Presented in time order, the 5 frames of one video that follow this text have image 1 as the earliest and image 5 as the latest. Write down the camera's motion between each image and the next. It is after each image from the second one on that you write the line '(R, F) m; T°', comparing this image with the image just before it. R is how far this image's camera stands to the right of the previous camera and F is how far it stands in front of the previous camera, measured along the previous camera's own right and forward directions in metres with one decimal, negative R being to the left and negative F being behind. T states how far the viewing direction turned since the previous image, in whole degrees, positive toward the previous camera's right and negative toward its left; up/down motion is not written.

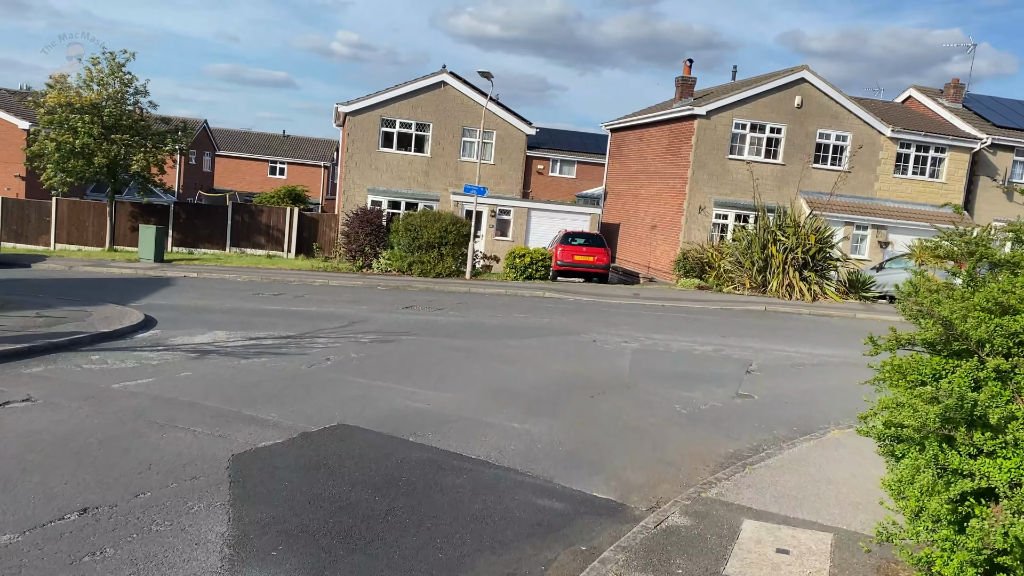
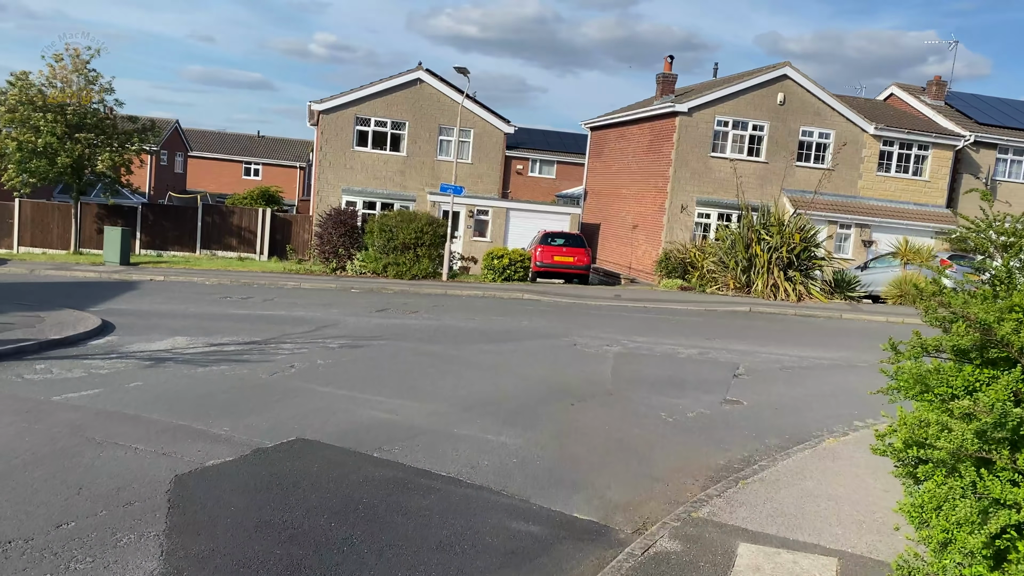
(+0.1, +0.5) m; +1°
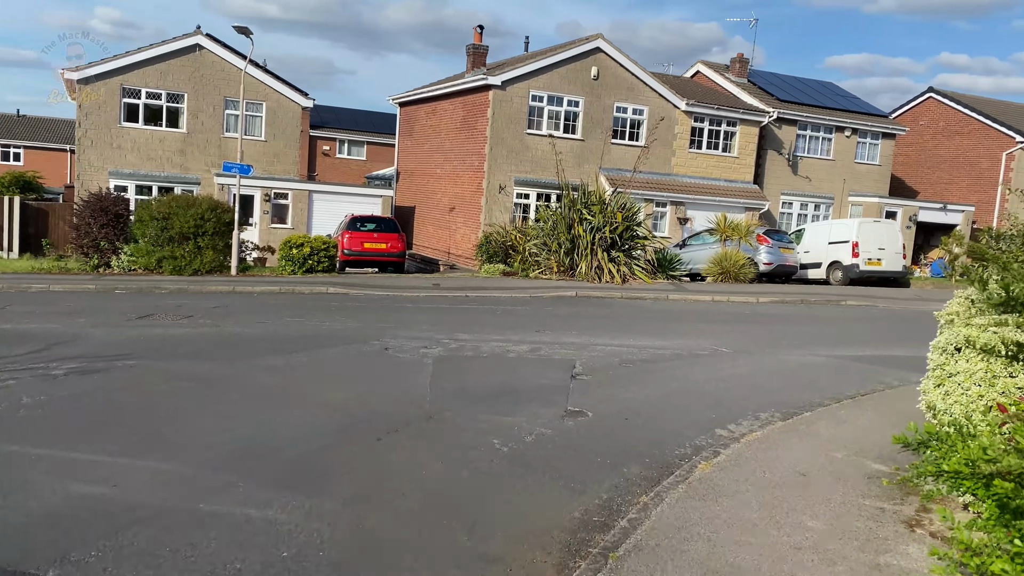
(+0.3, +1.8) m; +12°
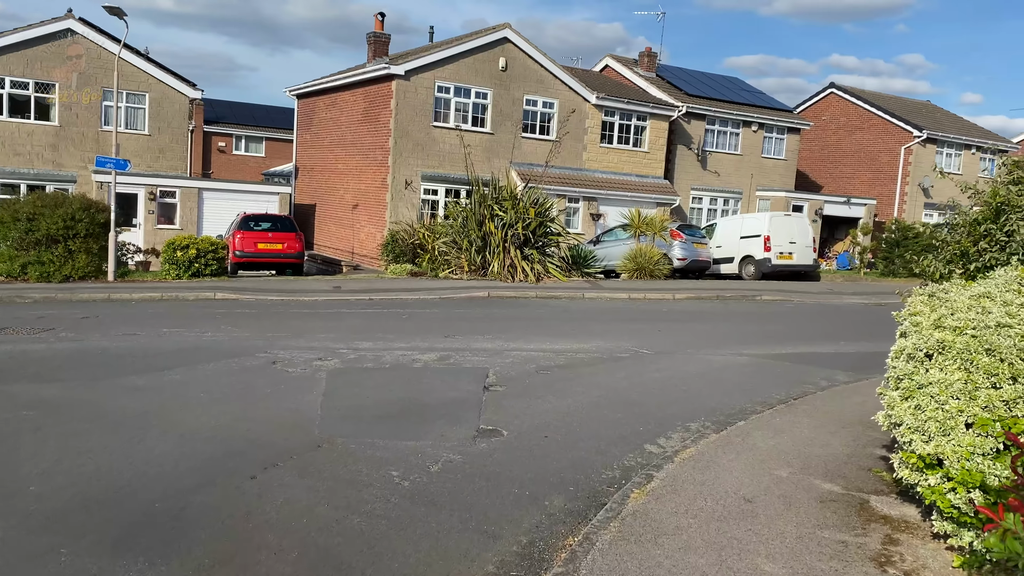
(+0.1, +0.8) m; +6°
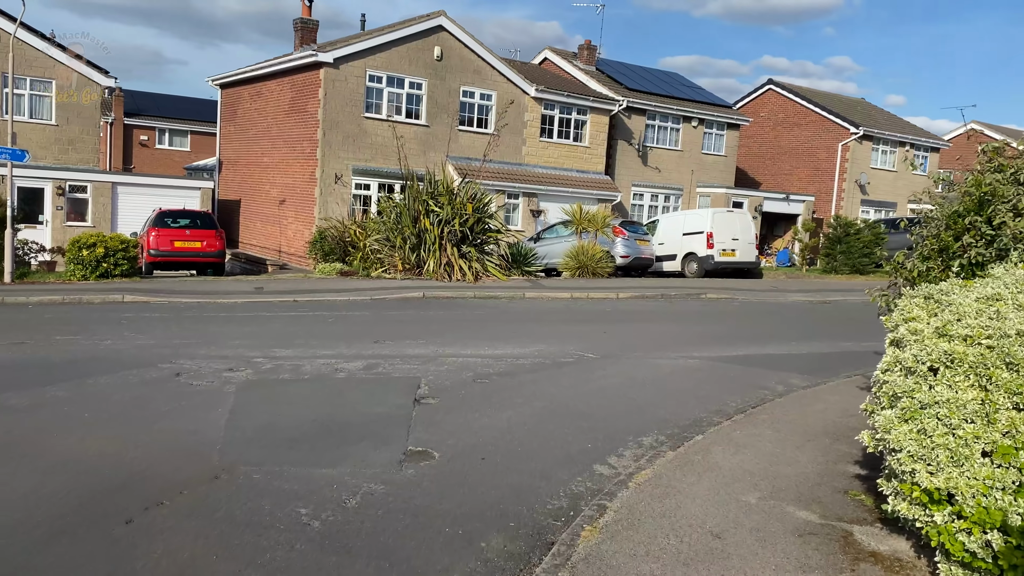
(+0.1, +0.7) m; +4°
